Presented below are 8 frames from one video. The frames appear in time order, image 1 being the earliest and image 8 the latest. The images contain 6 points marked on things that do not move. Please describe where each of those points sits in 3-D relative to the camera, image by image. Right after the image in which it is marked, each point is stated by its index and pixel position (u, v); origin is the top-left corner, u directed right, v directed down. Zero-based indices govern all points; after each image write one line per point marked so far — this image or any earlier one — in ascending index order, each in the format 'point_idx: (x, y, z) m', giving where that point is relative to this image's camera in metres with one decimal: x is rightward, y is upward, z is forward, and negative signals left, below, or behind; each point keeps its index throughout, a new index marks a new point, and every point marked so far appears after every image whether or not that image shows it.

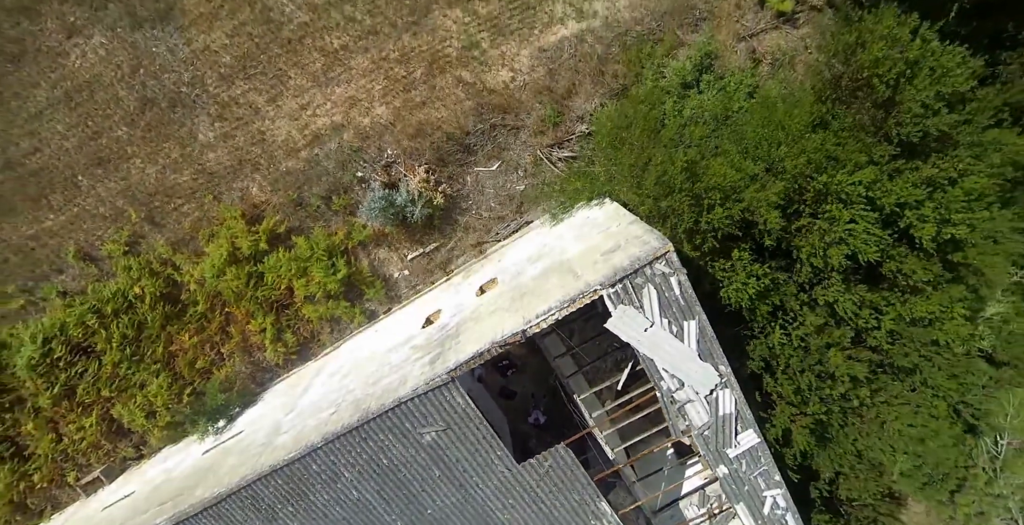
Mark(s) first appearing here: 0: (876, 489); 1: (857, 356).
0: (+7.3, -4.6, +11.9) m
1: (+6.5, -1.9, +11.5) m
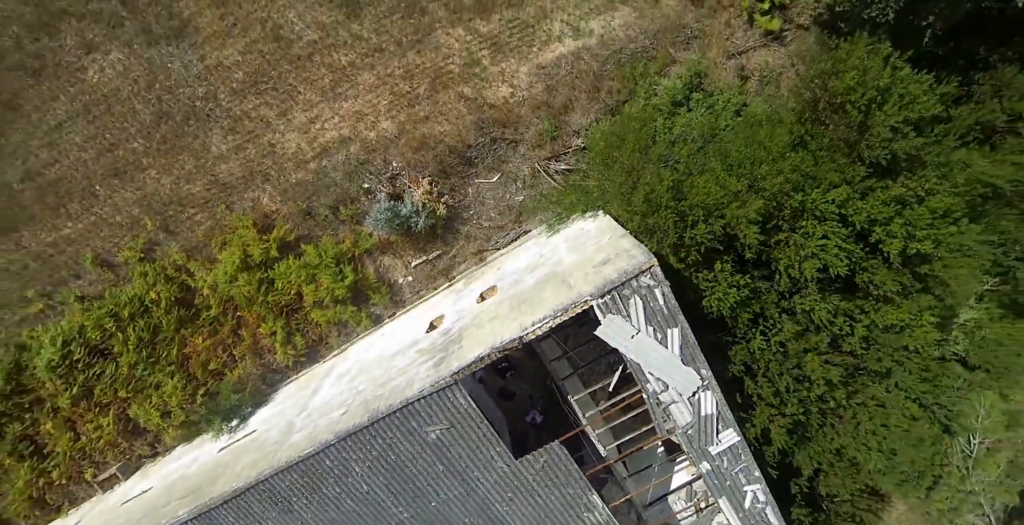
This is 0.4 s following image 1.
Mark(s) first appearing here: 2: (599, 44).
0: (+7.3, -4.8, +12.6) m
1: (+6.5, -2.1, +12.2) m
2: (+2.3, +5.7, +15.2) m
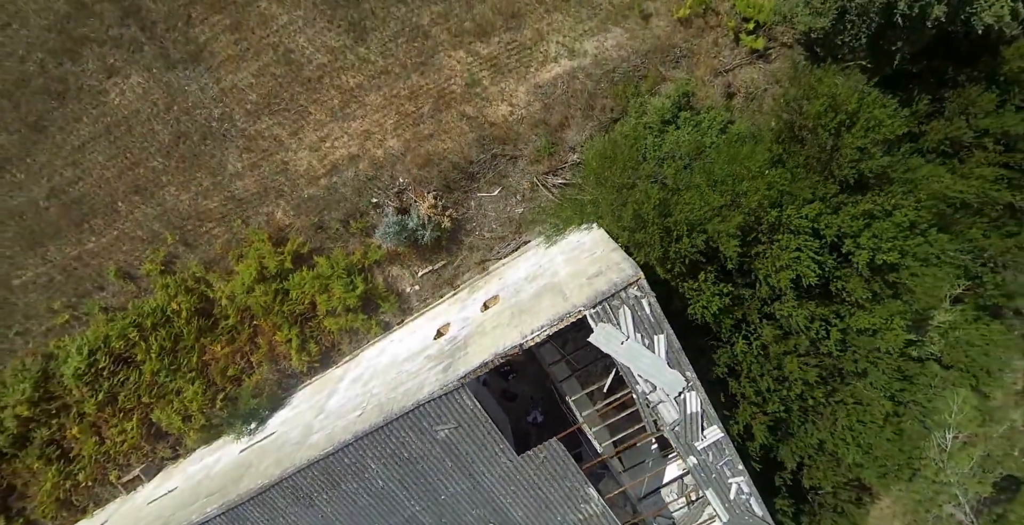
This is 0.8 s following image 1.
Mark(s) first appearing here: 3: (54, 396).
0: (+7.4, -5.0, +13.5) m
1: (+6.5, -2.3, +13.0) m
2: (+2.2, +5.4, +16.1) m
3: (-13.4, -3.9, +17.2) m
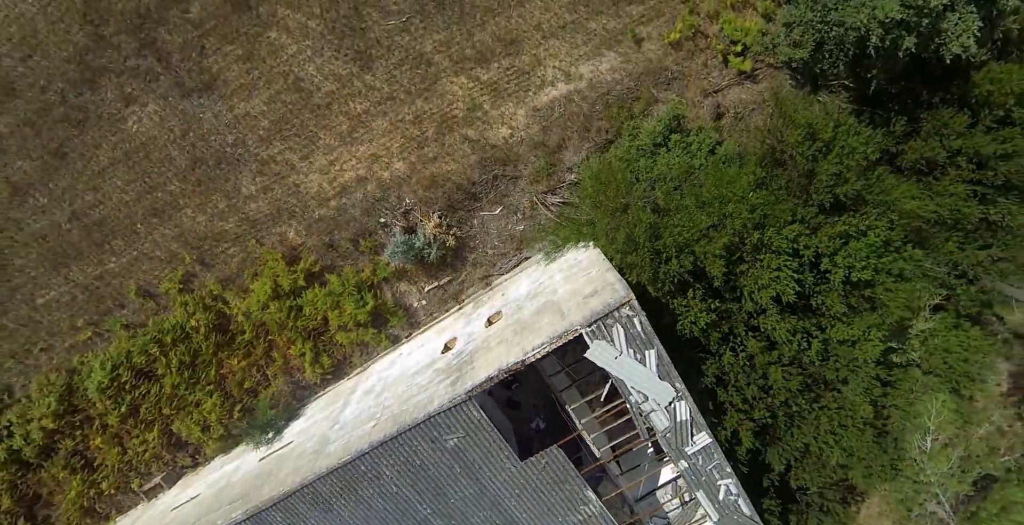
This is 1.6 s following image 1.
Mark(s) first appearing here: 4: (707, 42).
0: (+7.5, -5.3, +14.3) m
1: (+6.6, -2.6, +13.9) m
2: (+2.2, +5.1, +17.0) m
3: (-13.3, -4.5, +18.1) m
4: (+5.6, +6.3, +16.9) m
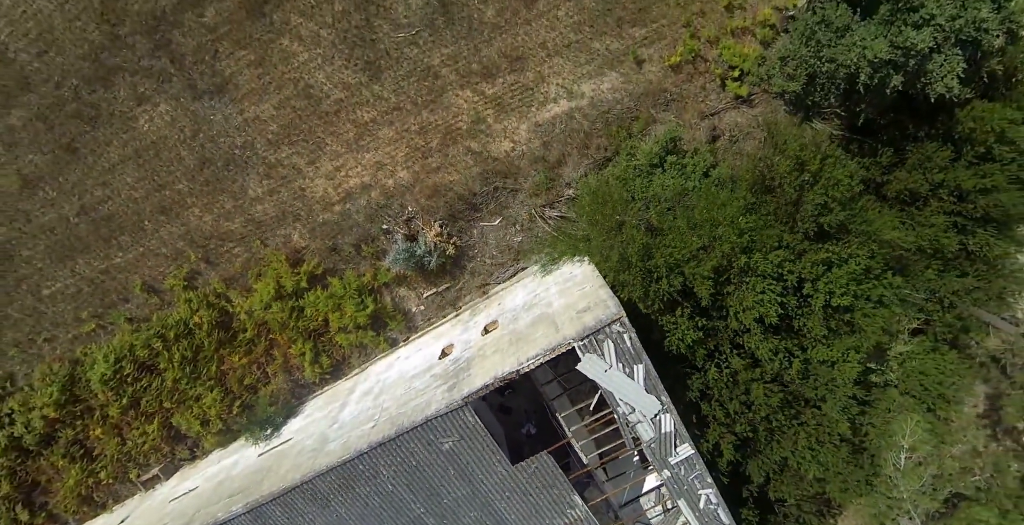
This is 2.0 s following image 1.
0: (+7.2, -5.8, +15.0) m
1: (+6.5, -3.1, +14.5) m
2: (+2.3, +4.7, +17.6) m
3: (-13.5, -4.3, +18.5) m
4: (+5.8, +5.8, +17.5) m
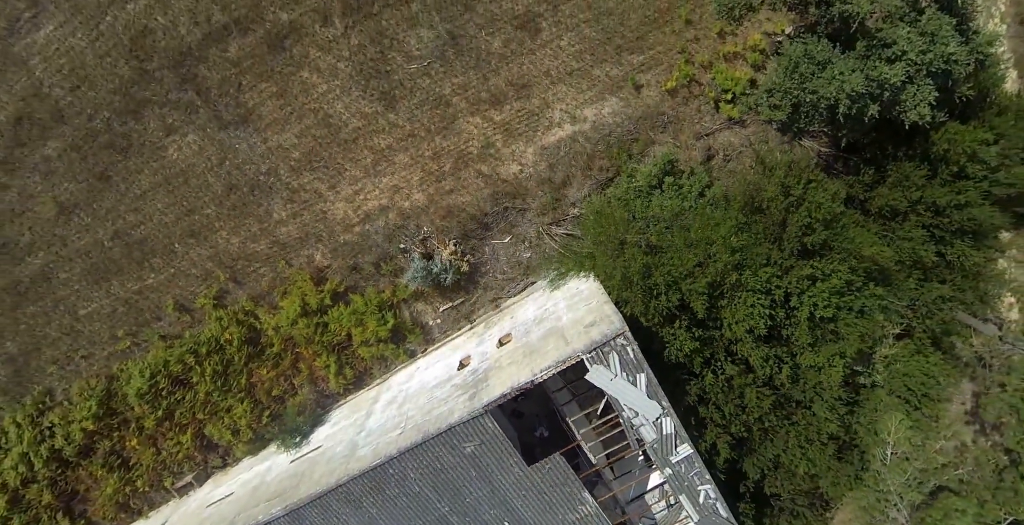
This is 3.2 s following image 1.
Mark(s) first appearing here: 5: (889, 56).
0: (+7.6, -6.1, +16.1) m
1: (+6.8, -3.4, +15.7) m
2: (+2.5, +4.3, +18.8) m
3: (-13.1, -5.0, +19.7) m
4: (+6.0, +5.5, +18.7) m
5: (+8.8, +4.8, +13.9) m
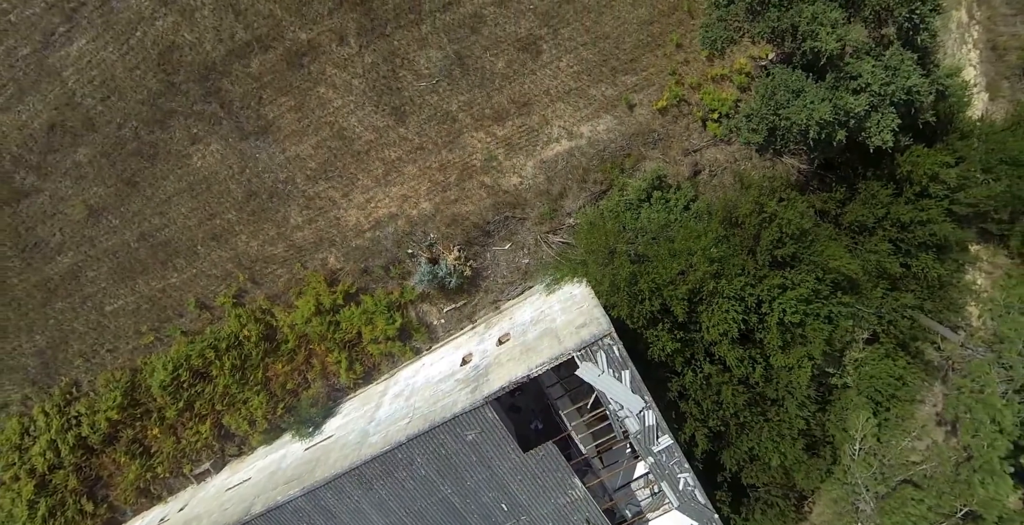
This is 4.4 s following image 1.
0: (+7.5, -6.4, +17.5) m
1: (+6.7, -3.7, +17.1) m
2: (+2.5, +4.1, +20.2) m
3: (-13.2, -5.0, +21.1) m
4: (+6.0, +5.2, +20.2) m
5: (+8.9, +4.5, +15.3) m
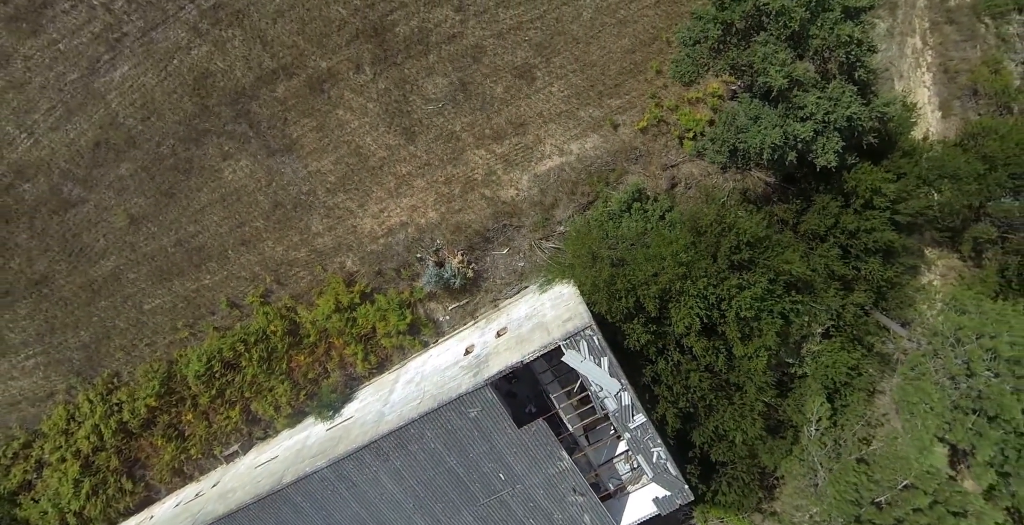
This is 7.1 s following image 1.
0: (+7.4, -6.5, +20.0) m
1: (+6.6, -3.8, +19.6) m
2: (+2.4, +3.9, +22.8) m
3: (-13.3, -5.1, +23.6) m
4: (+5.9, +5.1, +22.7) m
5: (+8.8, +4.5, +17.9) m
